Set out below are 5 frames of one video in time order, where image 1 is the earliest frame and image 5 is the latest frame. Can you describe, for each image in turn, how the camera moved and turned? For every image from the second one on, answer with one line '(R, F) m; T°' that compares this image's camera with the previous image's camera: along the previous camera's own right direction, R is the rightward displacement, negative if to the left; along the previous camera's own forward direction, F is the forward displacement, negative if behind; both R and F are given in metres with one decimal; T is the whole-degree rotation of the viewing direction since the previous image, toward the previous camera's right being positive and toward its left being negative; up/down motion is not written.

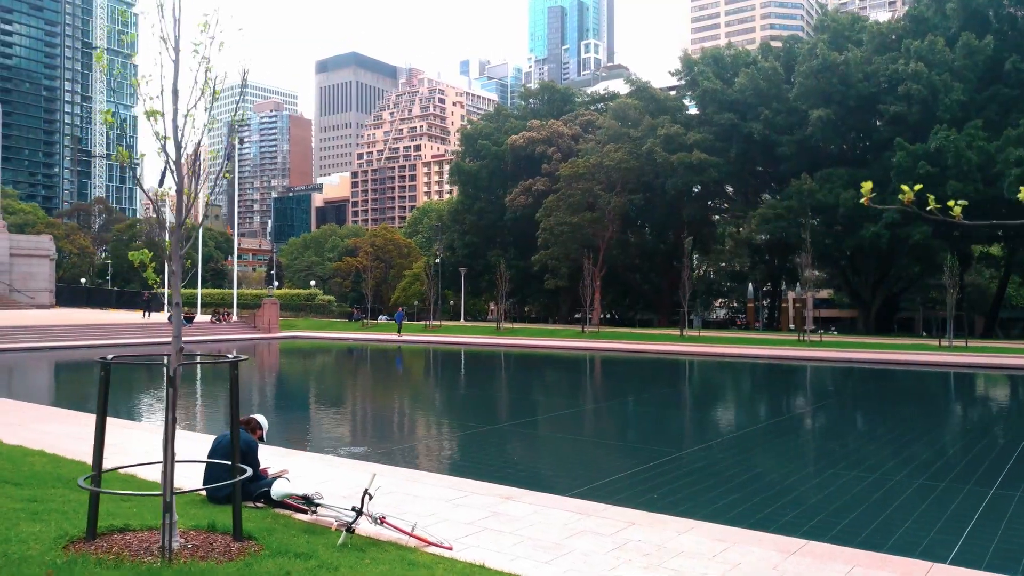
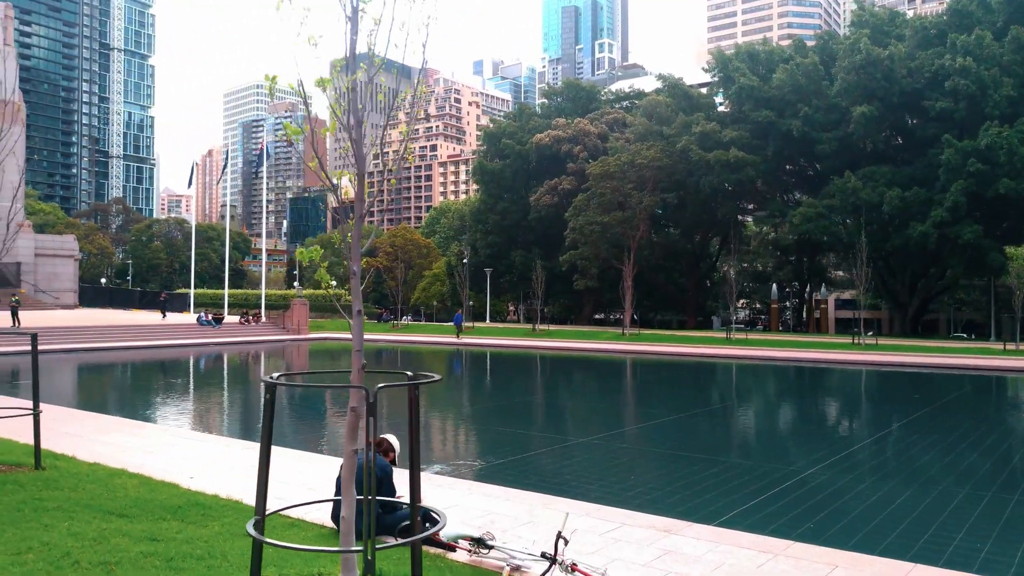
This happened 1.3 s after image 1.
(-0.9, +0.6) m; -1°
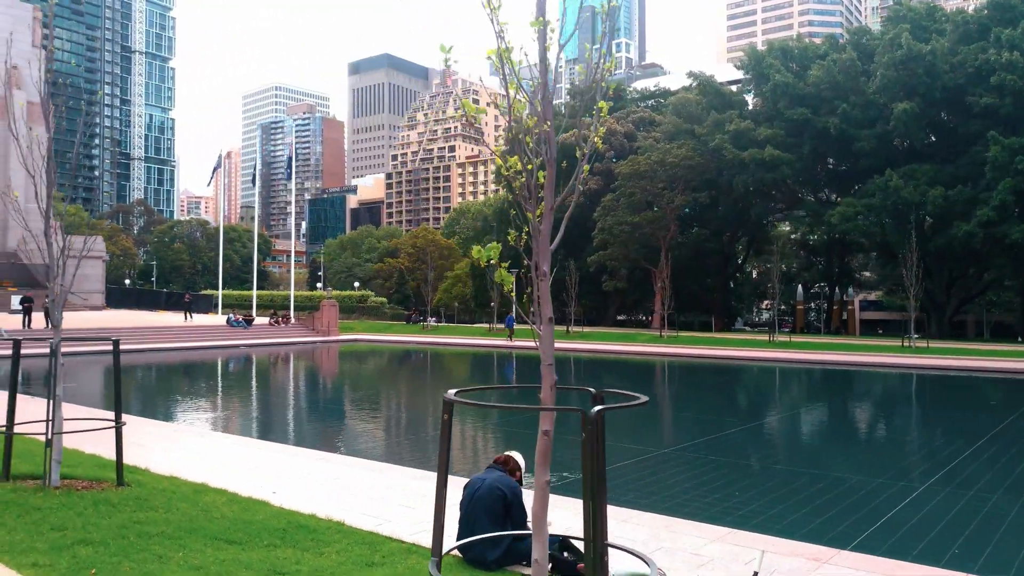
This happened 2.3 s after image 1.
(-0.6, +0.4) m; -1°
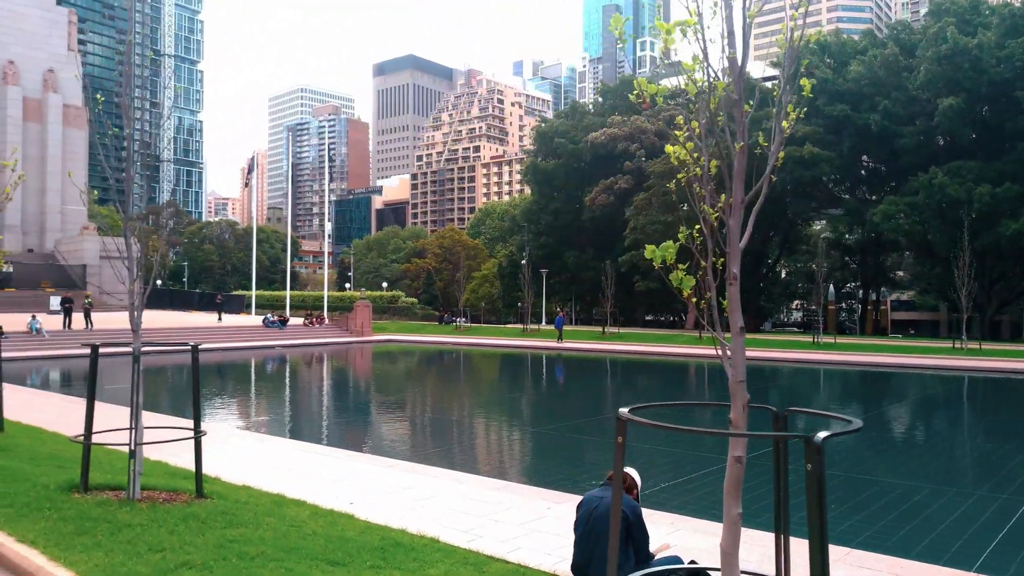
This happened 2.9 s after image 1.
(-0.4, +0.3) m; -2°
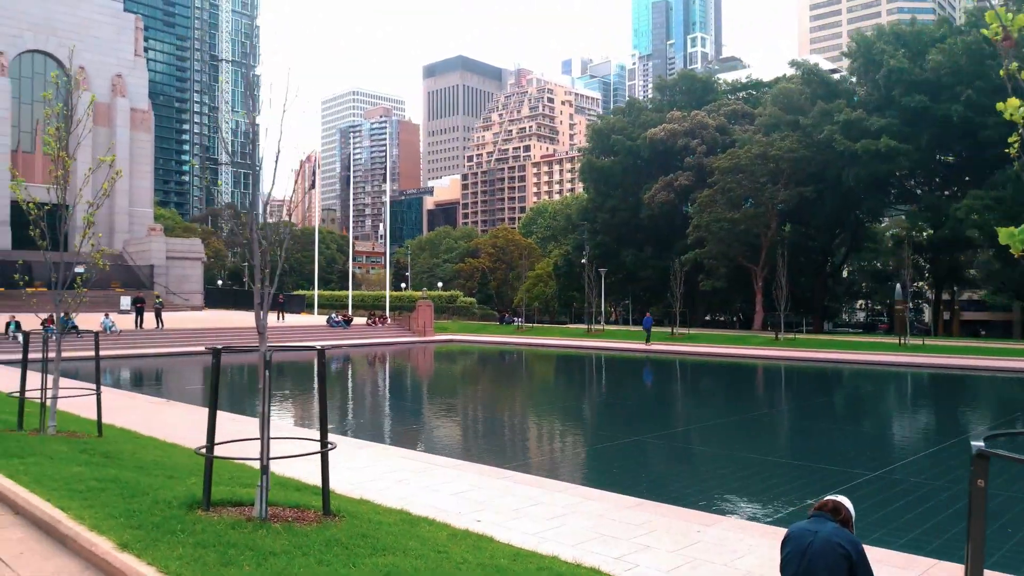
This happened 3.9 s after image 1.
(-0.6, +0.5) m; -4°
